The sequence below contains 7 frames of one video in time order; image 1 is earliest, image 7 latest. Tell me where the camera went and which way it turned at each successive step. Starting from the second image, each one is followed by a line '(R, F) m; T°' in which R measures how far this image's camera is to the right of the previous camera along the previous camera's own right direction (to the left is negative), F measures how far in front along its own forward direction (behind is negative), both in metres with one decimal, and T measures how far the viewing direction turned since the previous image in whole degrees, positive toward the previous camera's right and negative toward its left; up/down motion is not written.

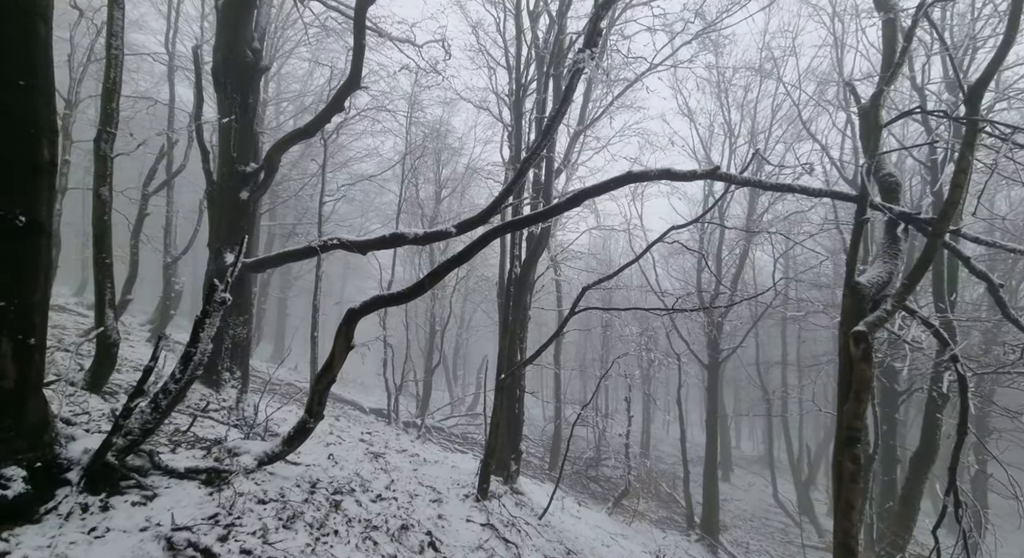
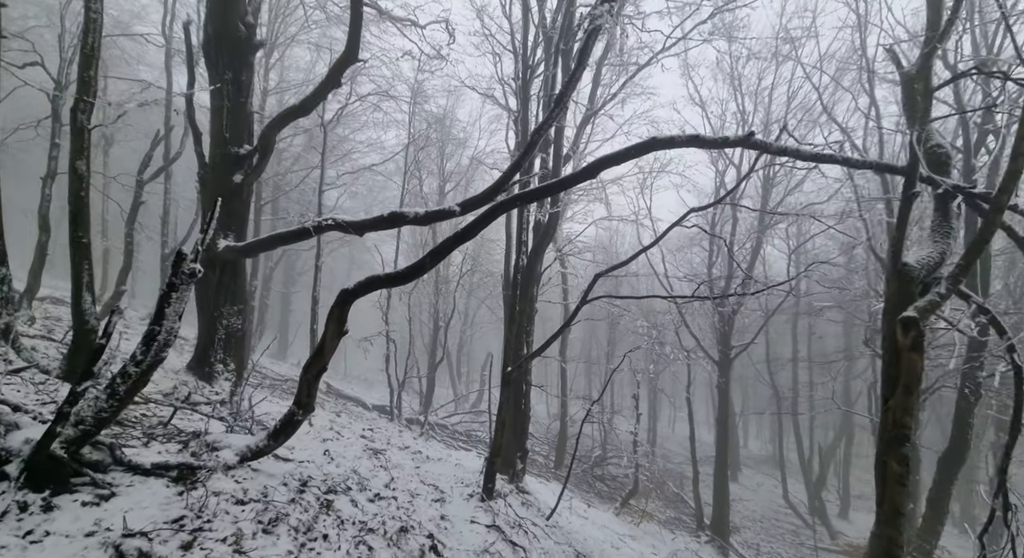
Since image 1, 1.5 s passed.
(0.0, +0.5) m; 0°
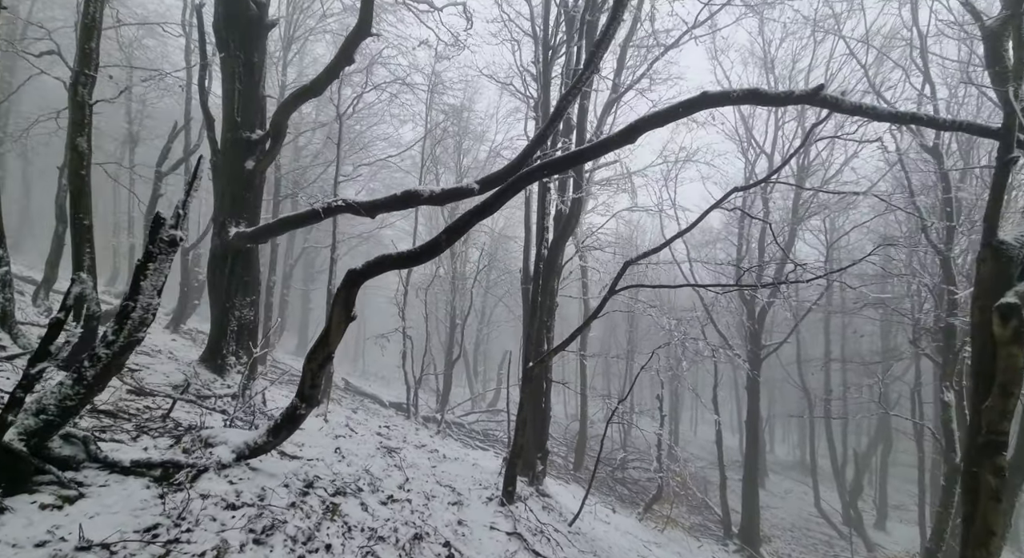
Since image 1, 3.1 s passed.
(-0.1, +0.5) m; -2°
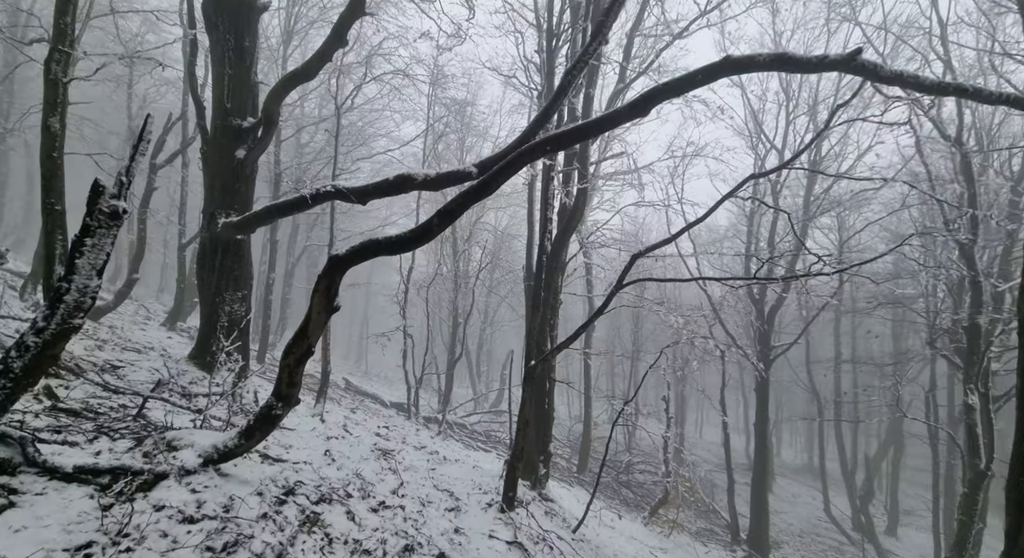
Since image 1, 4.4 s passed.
(0.0, +0.4) m; 0°
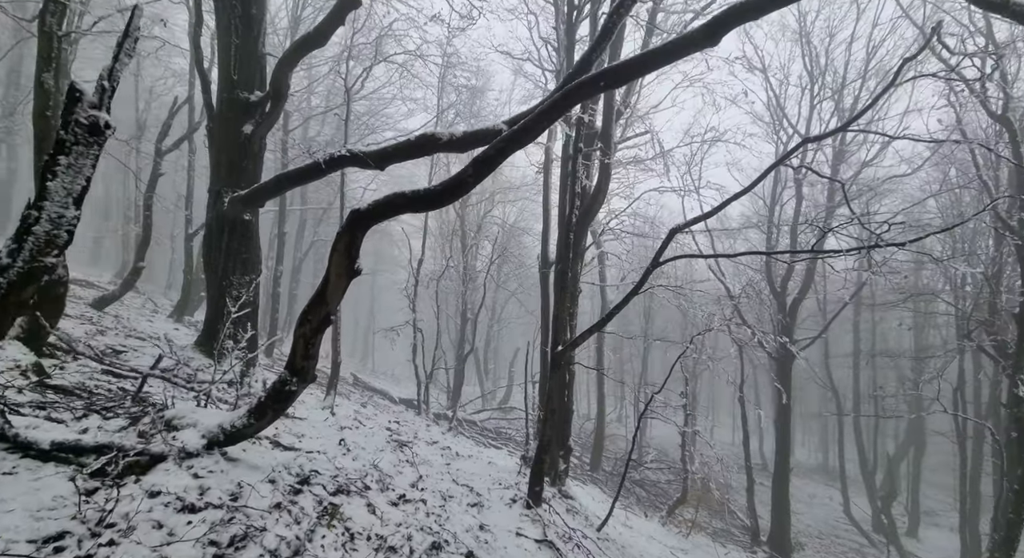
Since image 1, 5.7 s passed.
(-0.2, +0.4) m; -1°
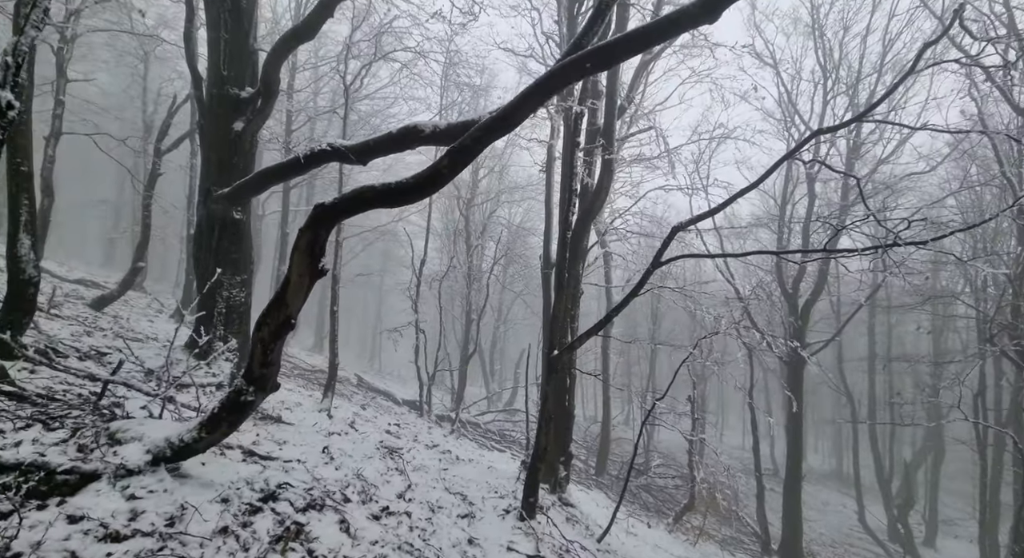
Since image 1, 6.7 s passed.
(+0.1, +0.3) m; -1°
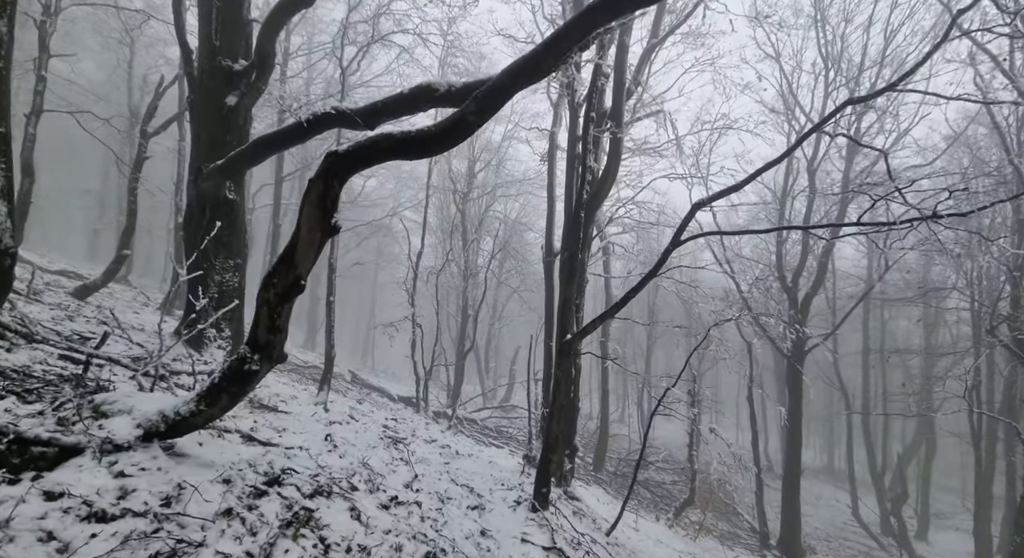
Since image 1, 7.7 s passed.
(-0.2, +0.3) m; +1°
